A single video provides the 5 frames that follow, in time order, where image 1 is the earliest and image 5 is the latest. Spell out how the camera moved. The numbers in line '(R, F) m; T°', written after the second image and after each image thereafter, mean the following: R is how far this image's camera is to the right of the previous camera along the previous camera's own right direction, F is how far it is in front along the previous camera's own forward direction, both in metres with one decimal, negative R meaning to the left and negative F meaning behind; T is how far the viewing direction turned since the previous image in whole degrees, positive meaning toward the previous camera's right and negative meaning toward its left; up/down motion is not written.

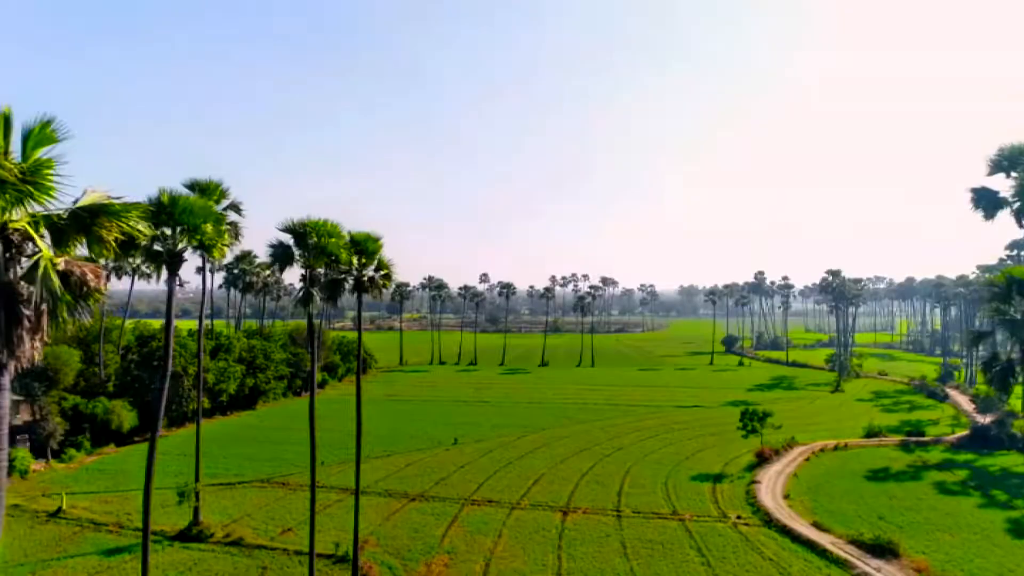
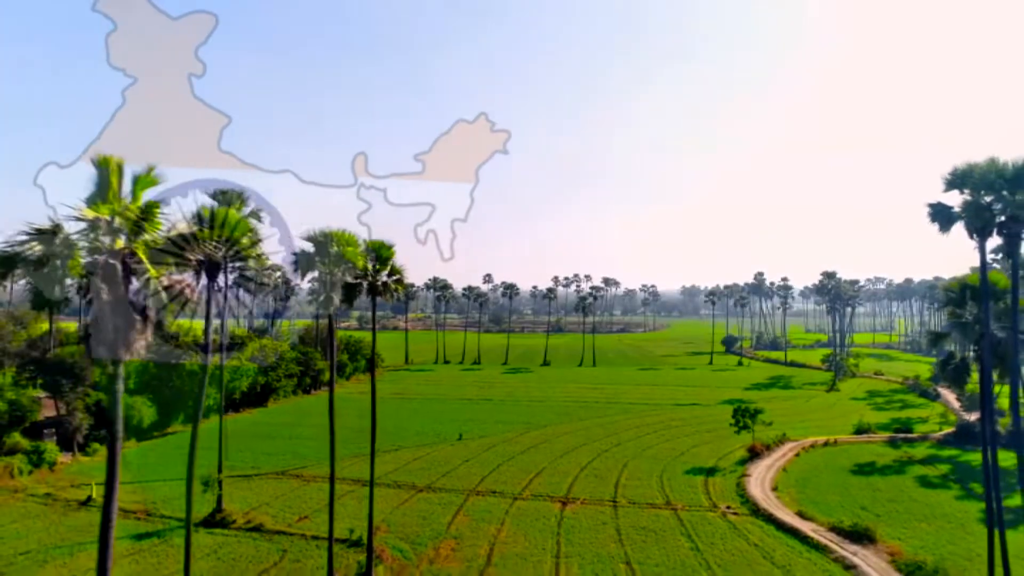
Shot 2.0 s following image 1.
(0.0, -1.9) m; 0°
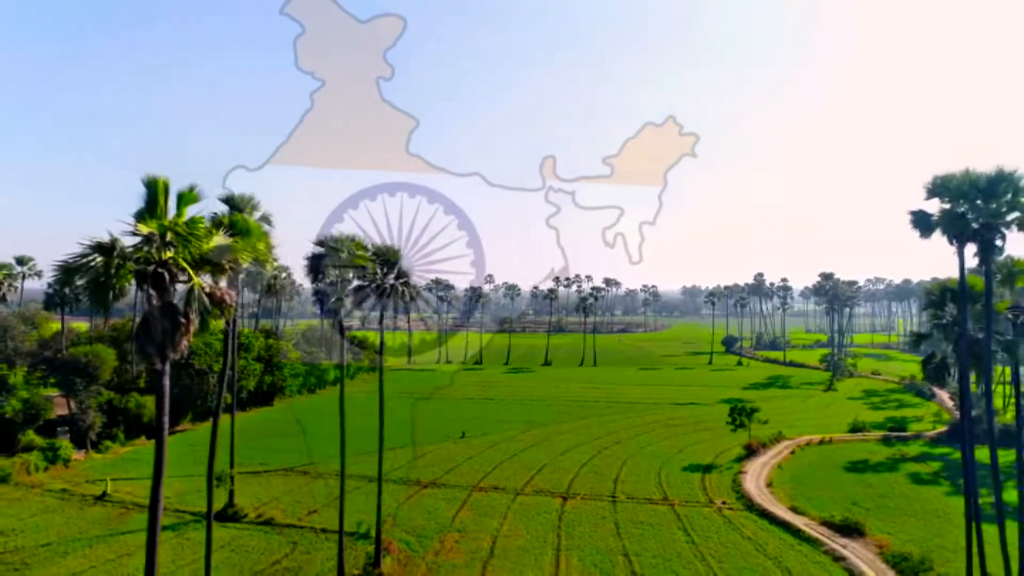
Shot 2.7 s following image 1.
(0.0, -1.0) m; 0°
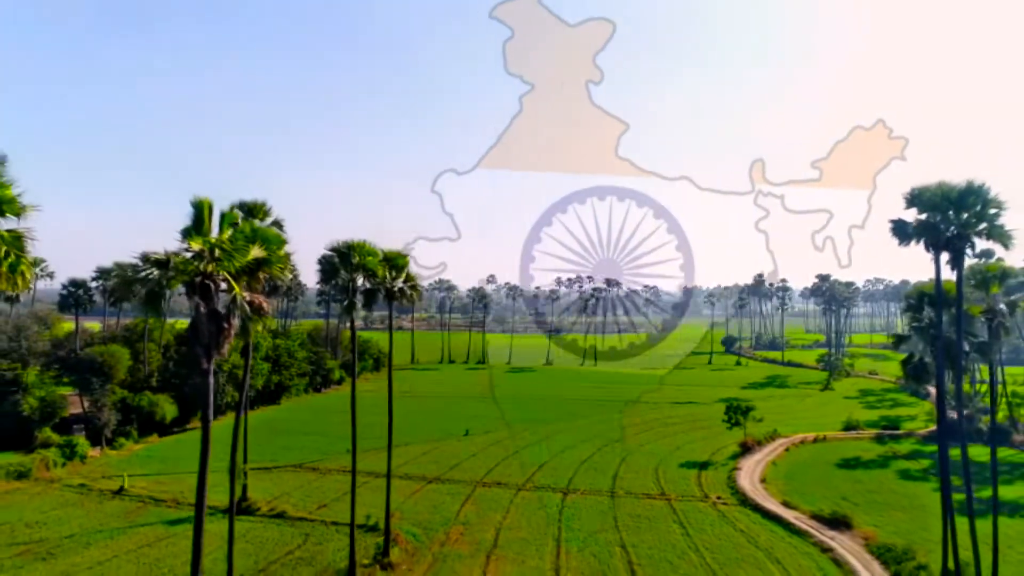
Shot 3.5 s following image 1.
(0.0, -1.3) m; 0°
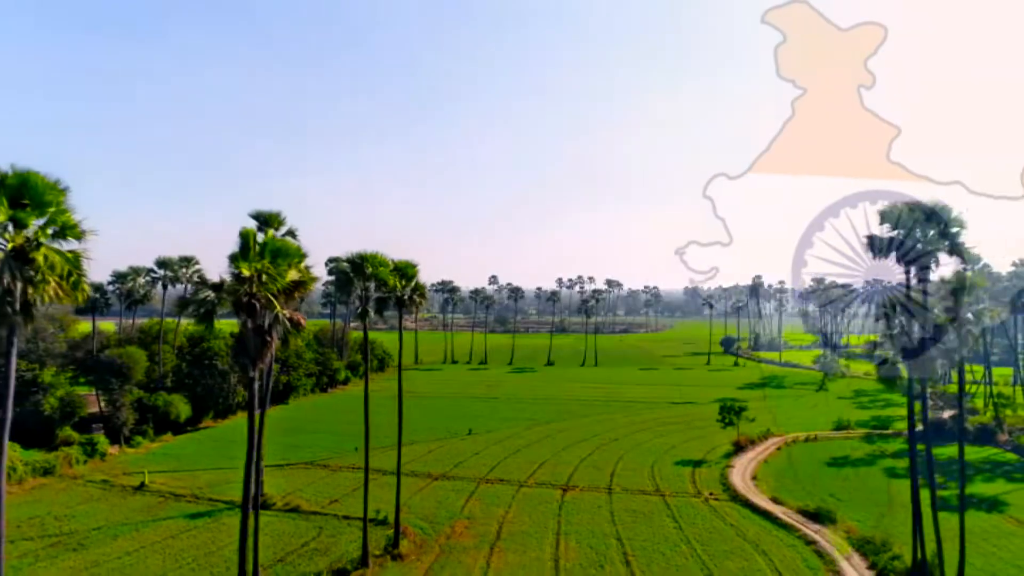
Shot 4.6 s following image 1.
(0.0, -1.7) m; 0°
